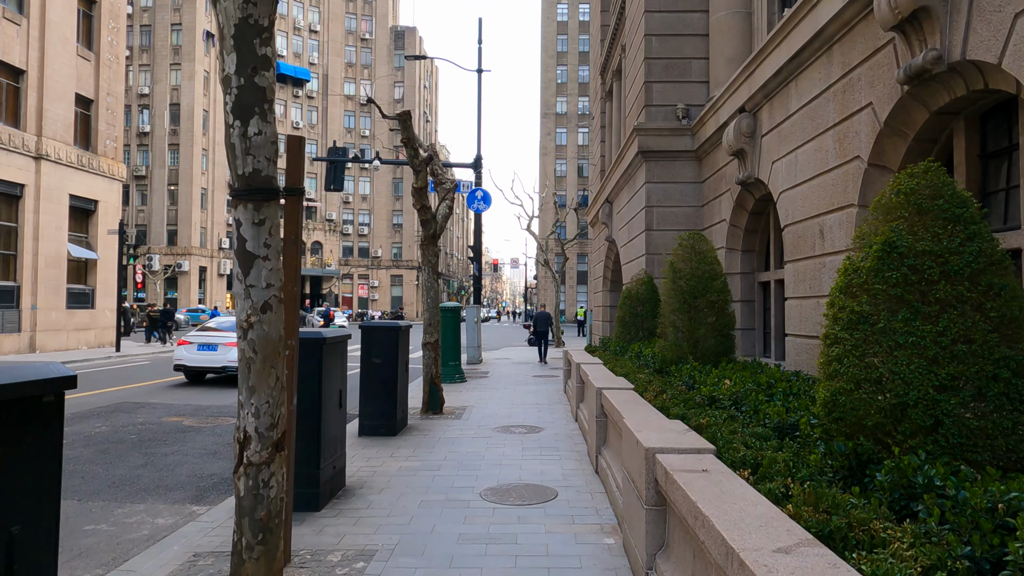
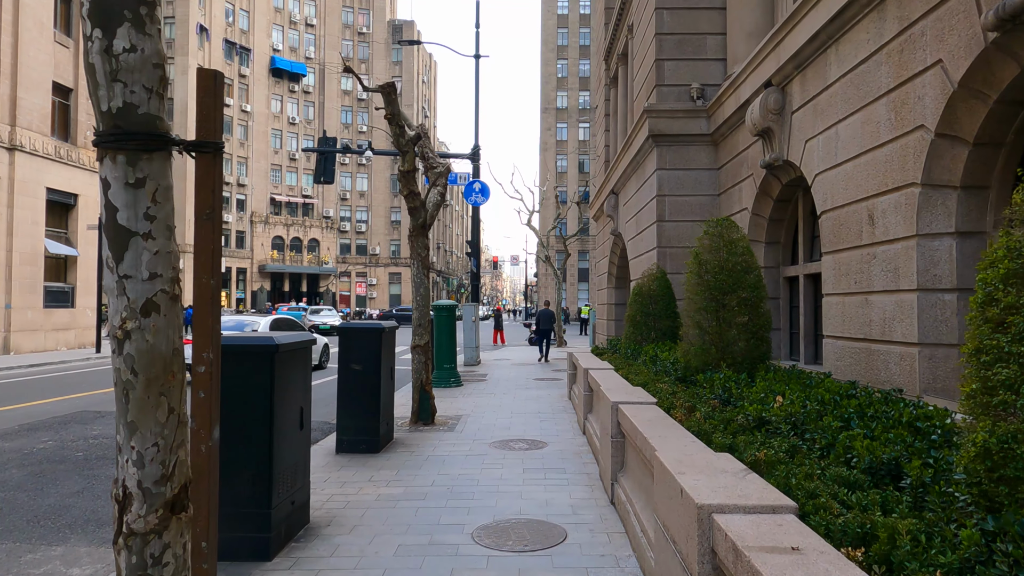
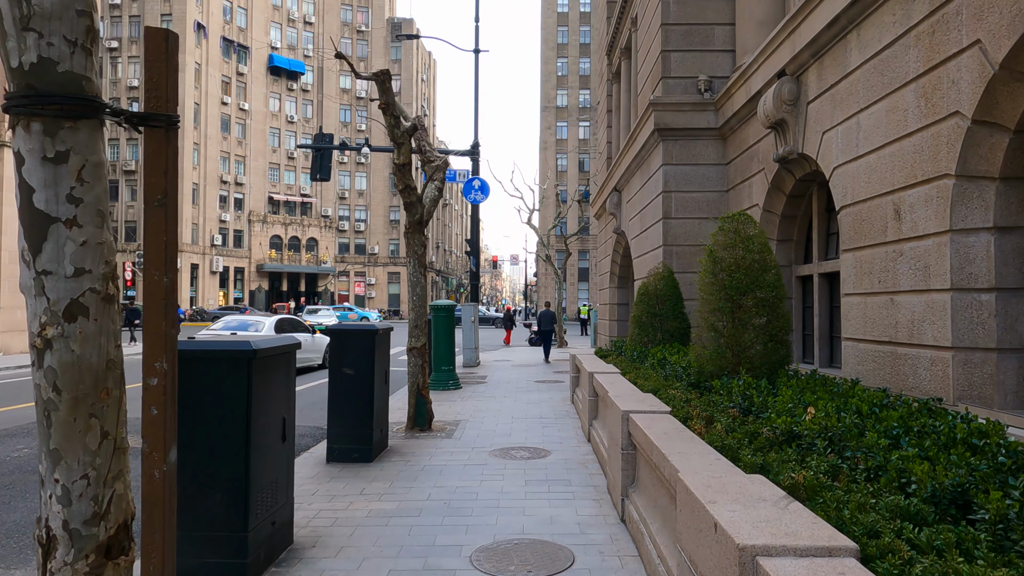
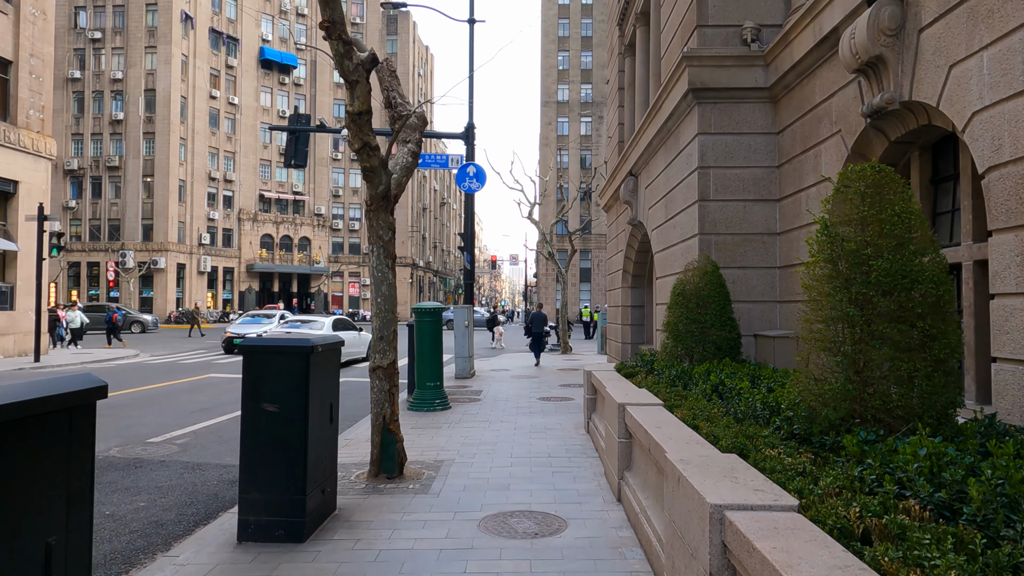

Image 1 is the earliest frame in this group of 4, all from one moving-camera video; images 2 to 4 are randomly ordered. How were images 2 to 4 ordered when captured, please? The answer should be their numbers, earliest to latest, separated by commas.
2, 3, 4
